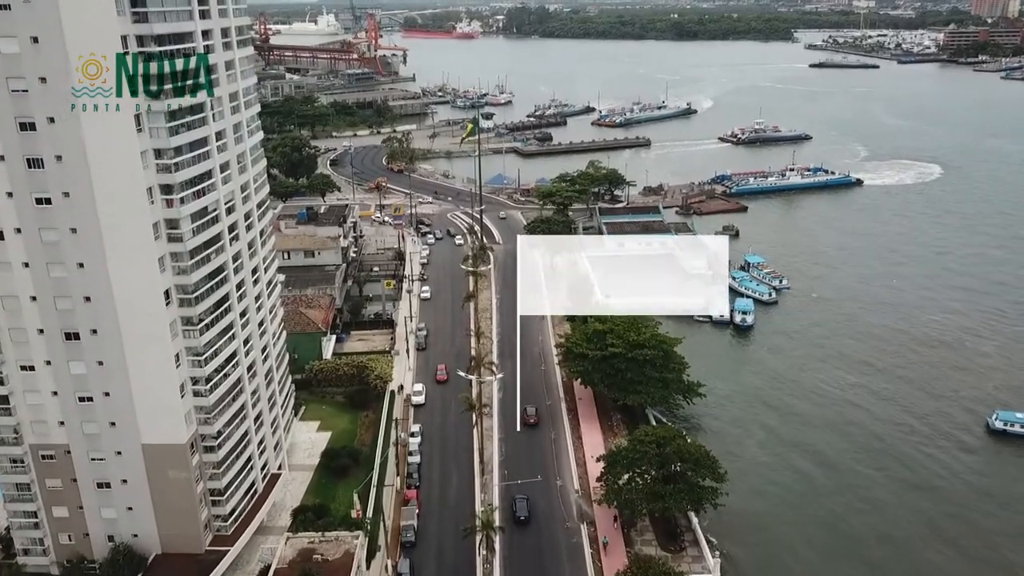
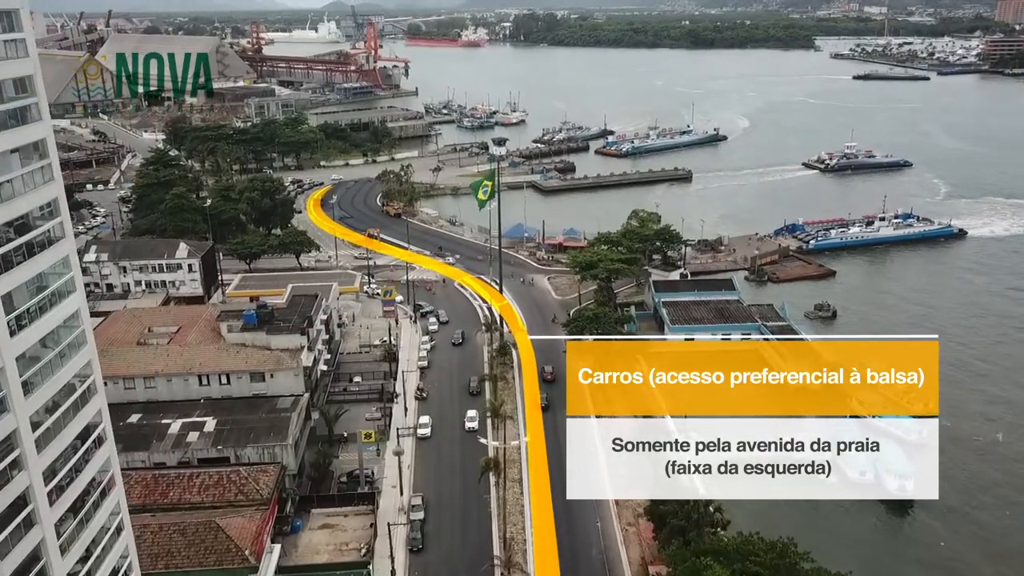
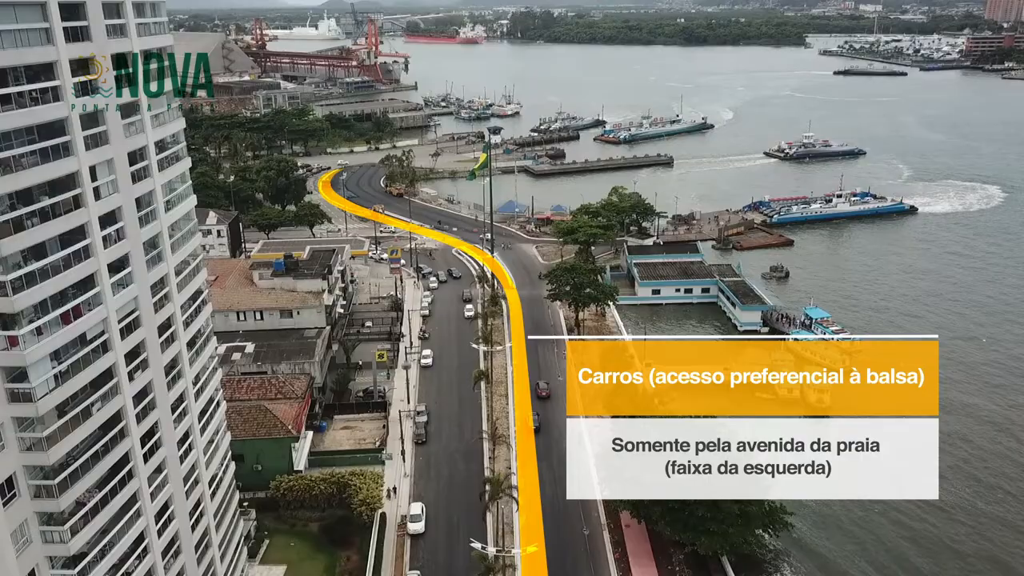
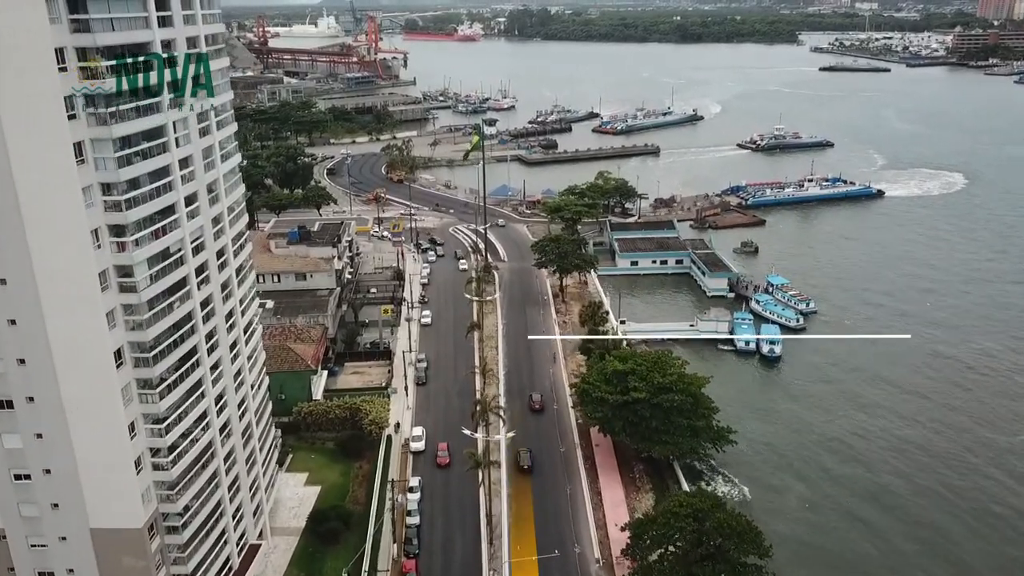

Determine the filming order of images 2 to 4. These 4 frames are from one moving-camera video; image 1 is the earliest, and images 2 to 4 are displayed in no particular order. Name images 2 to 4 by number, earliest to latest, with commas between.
4, 3, 2
